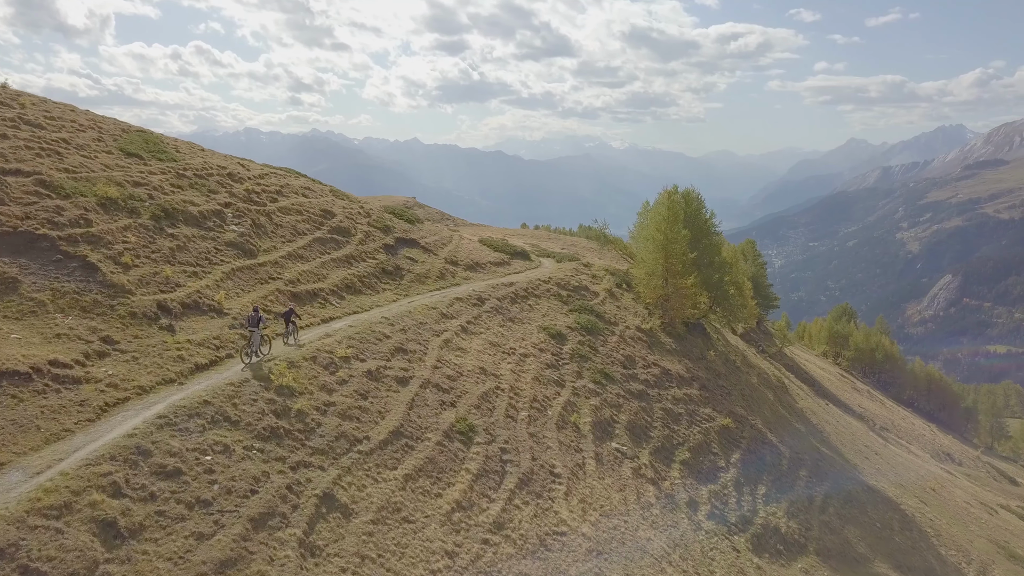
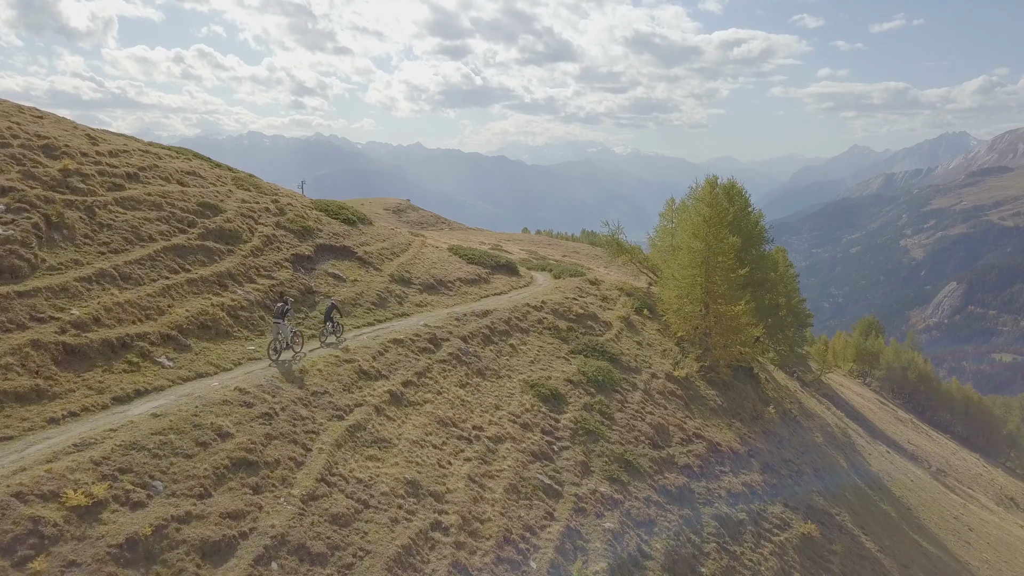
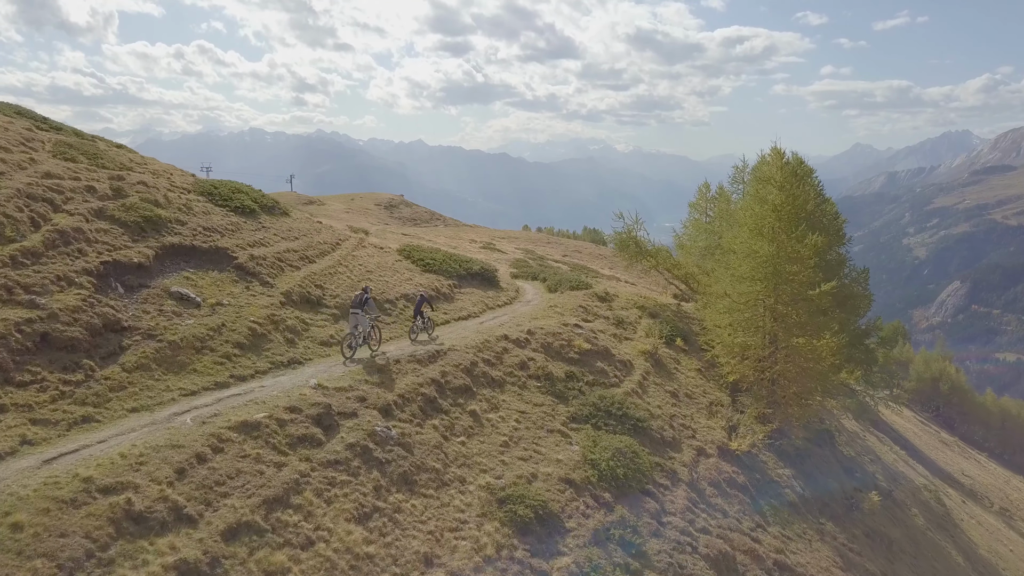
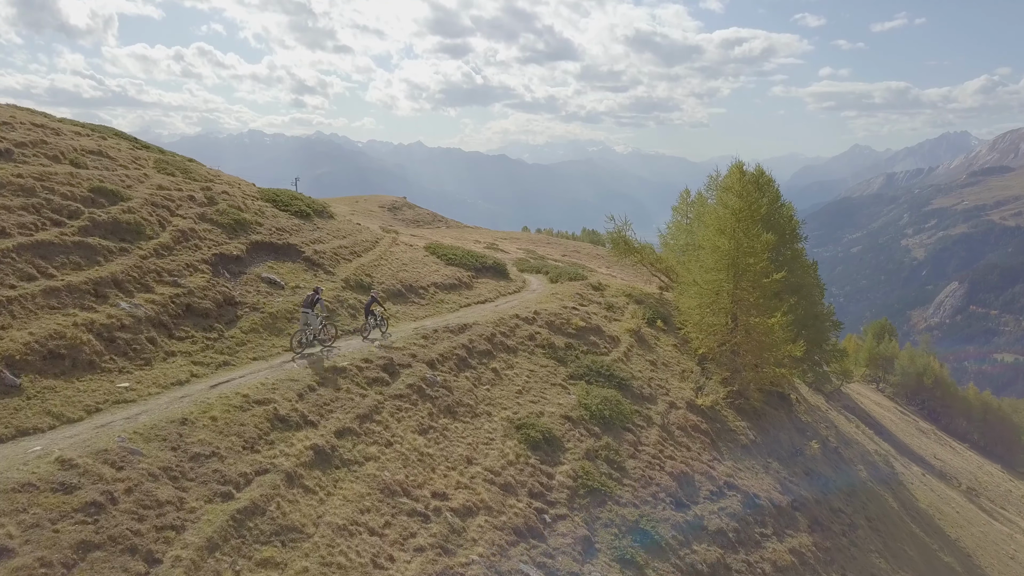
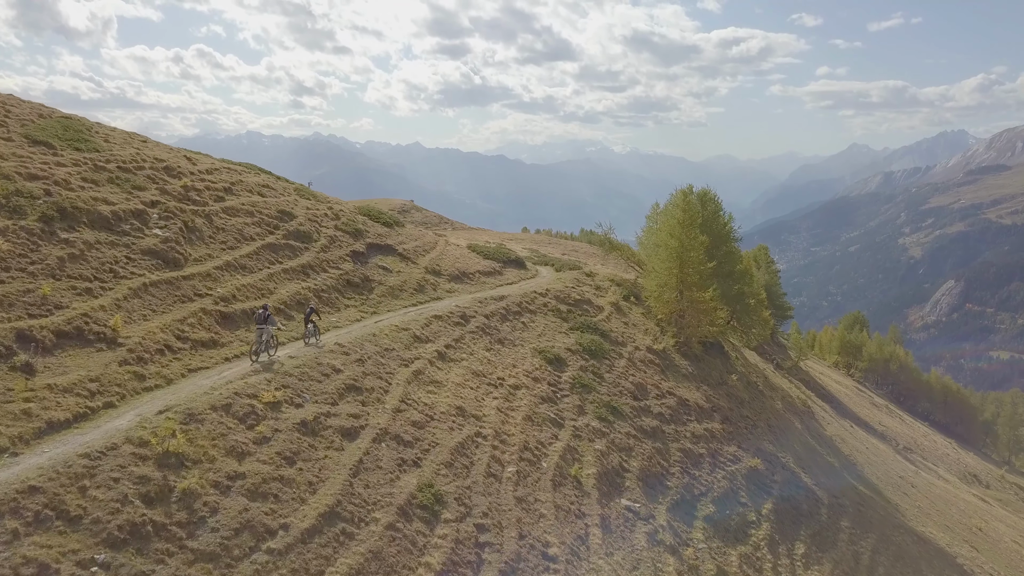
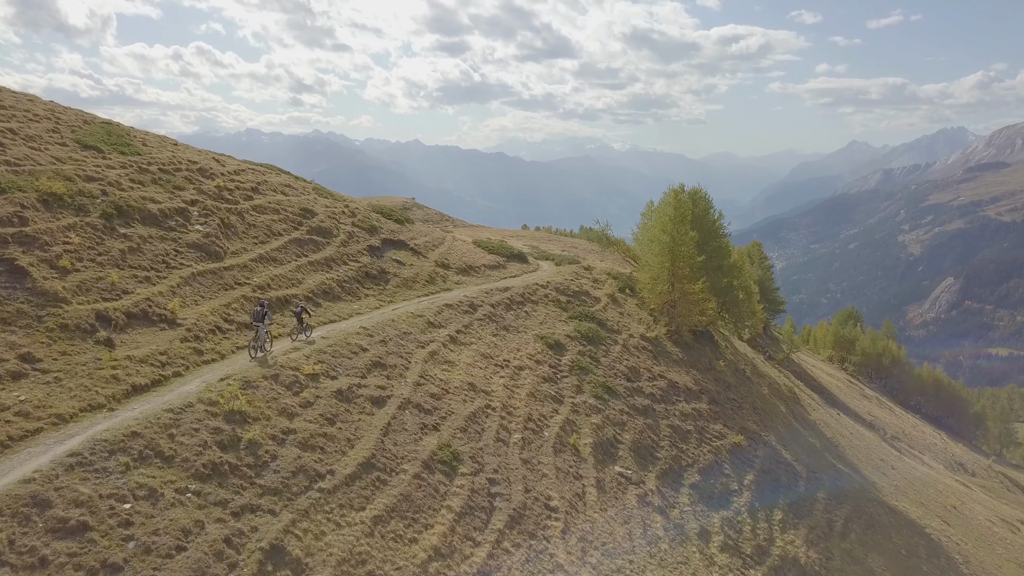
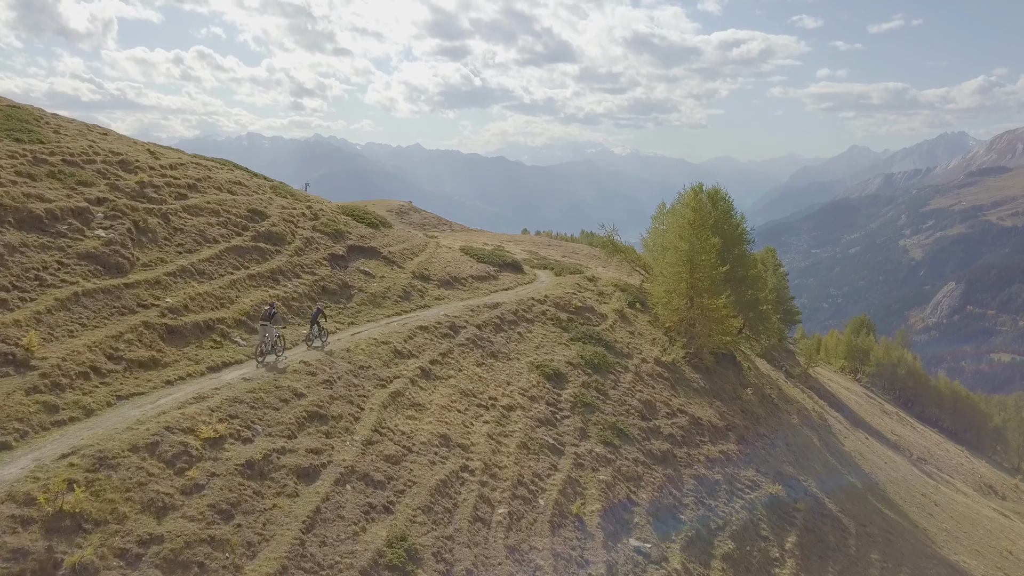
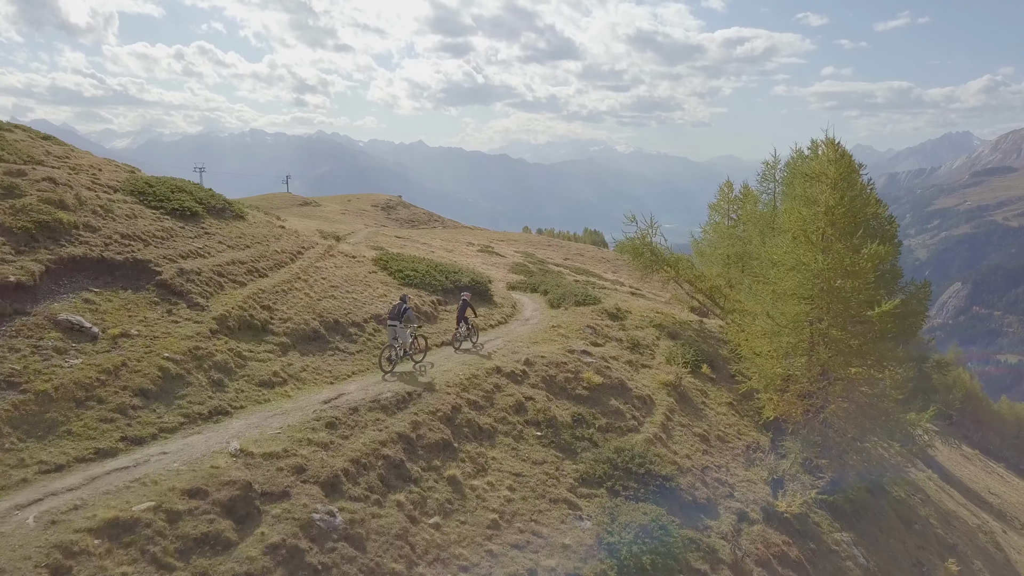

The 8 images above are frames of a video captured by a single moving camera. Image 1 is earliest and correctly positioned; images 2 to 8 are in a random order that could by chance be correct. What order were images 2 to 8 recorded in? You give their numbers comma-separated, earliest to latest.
6, 5, 7, 2, 4, 3, 8
